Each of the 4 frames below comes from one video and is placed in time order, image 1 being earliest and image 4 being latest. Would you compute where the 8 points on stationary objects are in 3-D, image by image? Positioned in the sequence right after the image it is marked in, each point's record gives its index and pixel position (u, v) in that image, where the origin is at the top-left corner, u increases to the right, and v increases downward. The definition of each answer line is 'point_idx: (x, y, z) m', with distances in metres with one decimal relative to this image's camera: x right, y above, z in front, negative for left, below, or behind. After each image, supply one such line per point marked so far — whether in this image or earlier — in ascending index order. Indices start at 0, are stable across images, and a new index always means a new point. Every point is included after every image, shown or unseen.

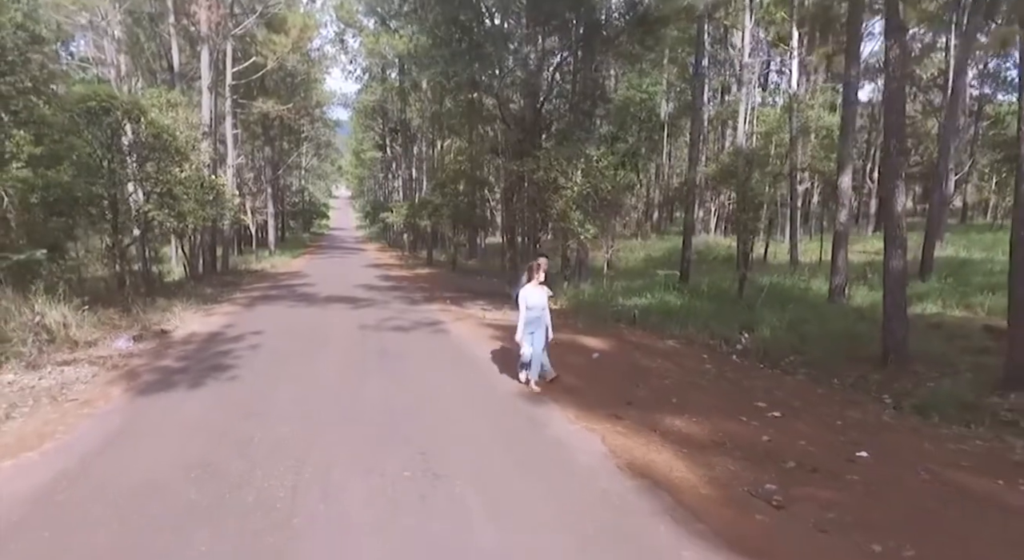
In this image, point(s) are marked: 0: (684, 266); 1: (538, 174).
0: (+5.3, +0.4, +18.5) m
1: (+0.6, +3.1, +17.1) m
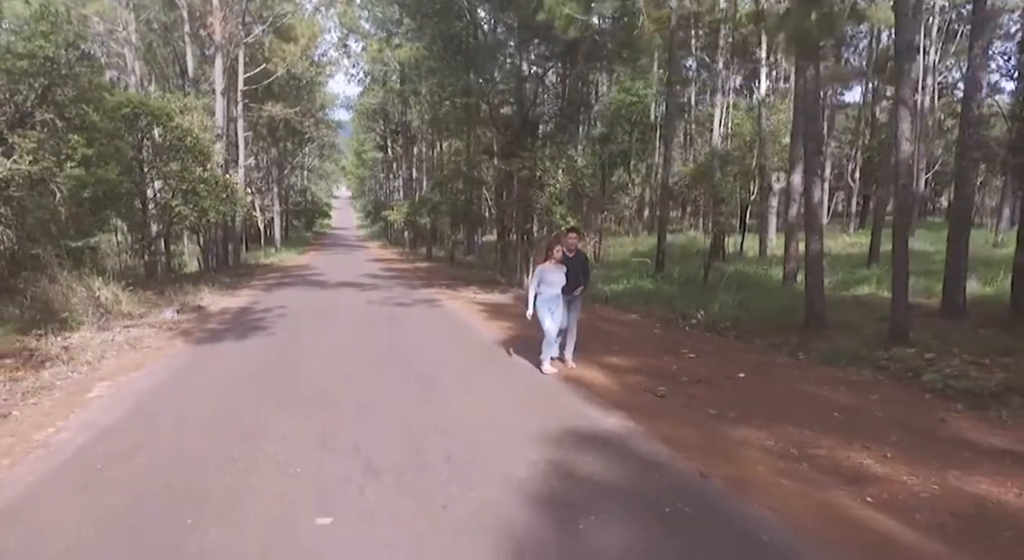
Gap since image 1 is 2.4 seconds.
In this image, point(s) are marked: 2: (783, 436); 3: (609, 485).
0: (+5.0, +0.8, +20.5) m
1: (+0.3, +3.4, +19.0) m
2: (+2.2, -1.3, +4.9) m
3: (+0.6, -1.3, +3.7) m
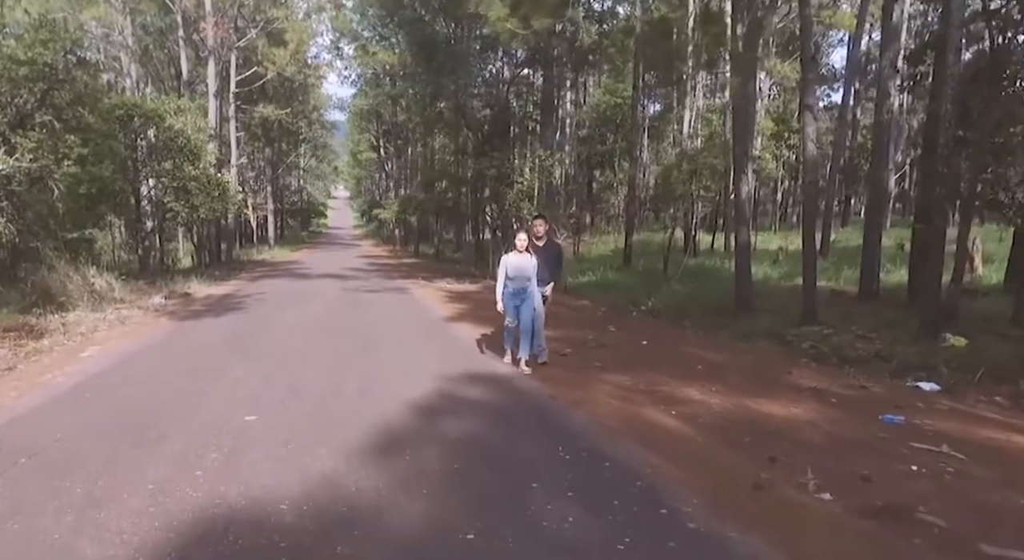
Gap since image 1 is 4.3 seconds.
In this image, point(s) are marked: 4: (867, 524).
0: (+4.1, +1.0, +21.7) m
1: (-0.6, +3.7, +20.2) m
2: (+1.3, -1.0, +6.1) m
3: (-0.3, -1.0, +4.9) m
4: (+1.7, -1.2, +2.9) m
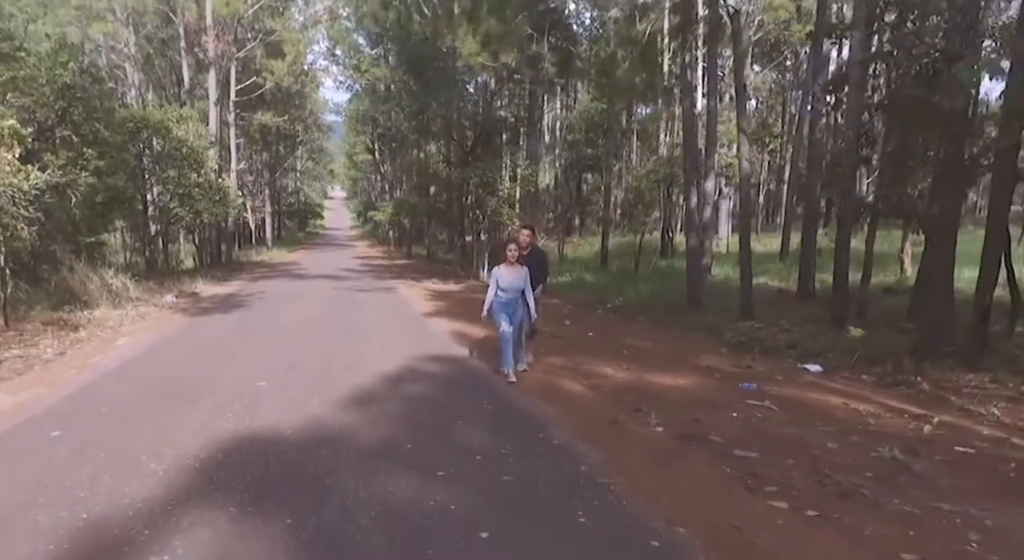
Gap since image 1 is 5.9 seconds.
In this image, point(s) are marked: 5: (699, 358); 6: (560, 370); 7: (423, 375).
0: (+3.5, +1.0, +23.1) m
1: (-1.2, +3.7, +21.7) m
2: (+0.8, -1.0, +7.6) m
3: (-0.8, -1.0, +6.4) m
4: (+1.2, -1.2, +4.4) m
5: (+2.5, -1.1, +8.0) m
6: (+0.5, -1.0, +6.8) m
7: (-0.9, -1.0, +6.3) m
